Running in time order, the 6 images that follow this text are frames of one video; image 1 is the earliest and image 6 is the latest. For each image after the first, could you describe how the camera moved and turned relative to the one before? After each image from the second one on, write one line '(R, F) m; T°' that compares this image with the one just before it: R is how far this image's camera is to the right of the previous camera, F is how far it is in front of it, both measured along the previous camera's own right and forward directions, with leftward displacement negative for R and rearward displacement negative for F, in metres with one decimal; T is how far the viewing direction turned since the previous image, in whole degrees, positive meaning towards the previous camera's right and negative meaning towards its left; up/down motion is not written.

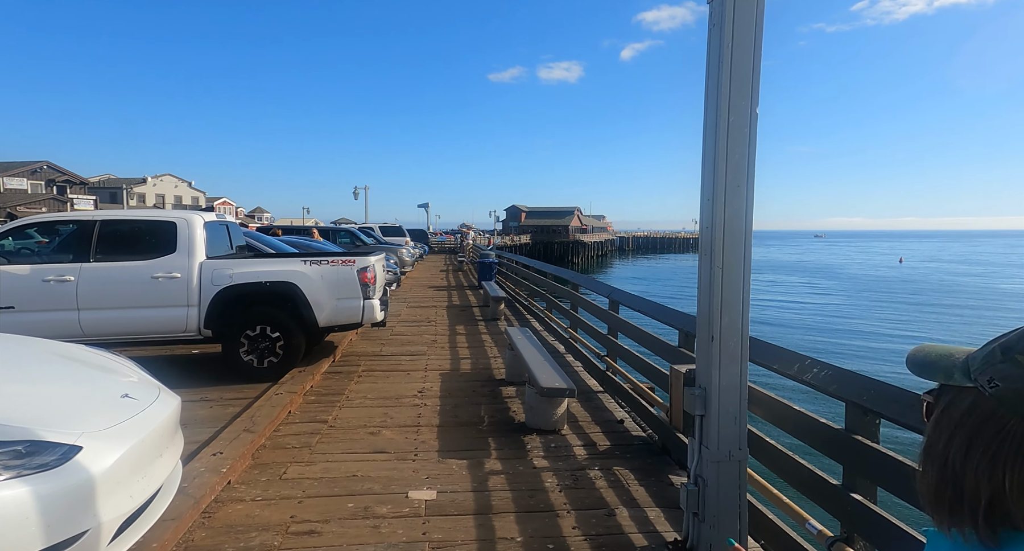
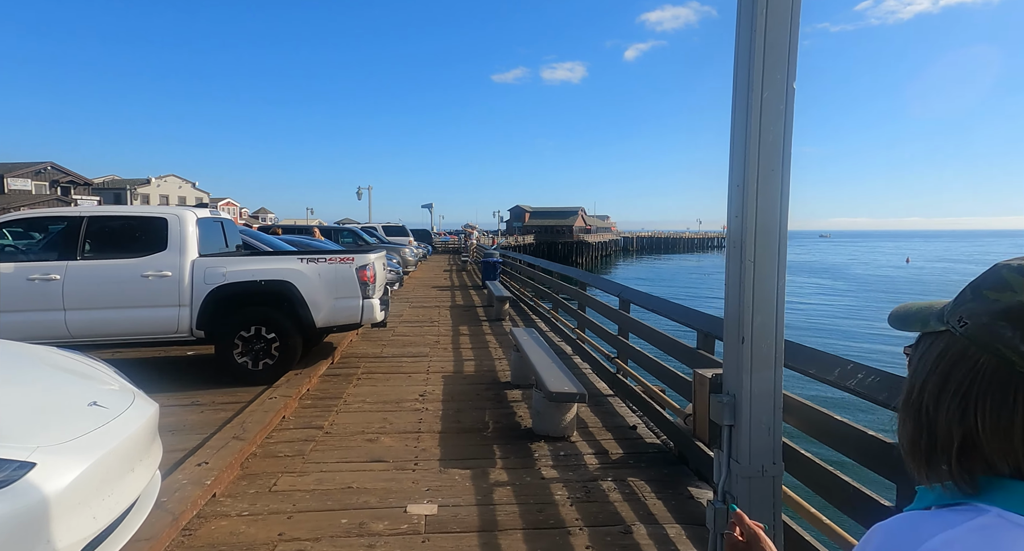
(0.0, +0.2) m; 0°
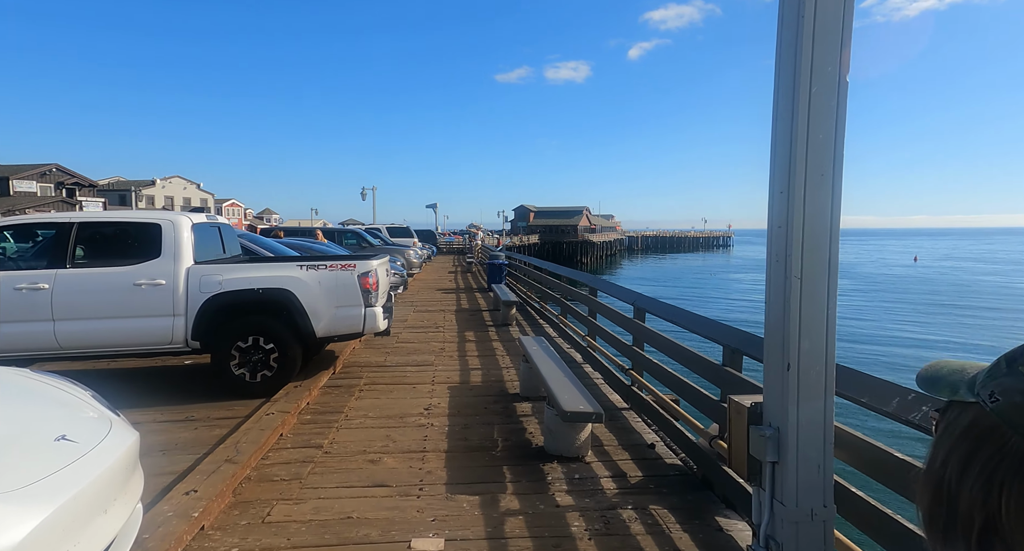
(0.0, +0.2) m; 0°
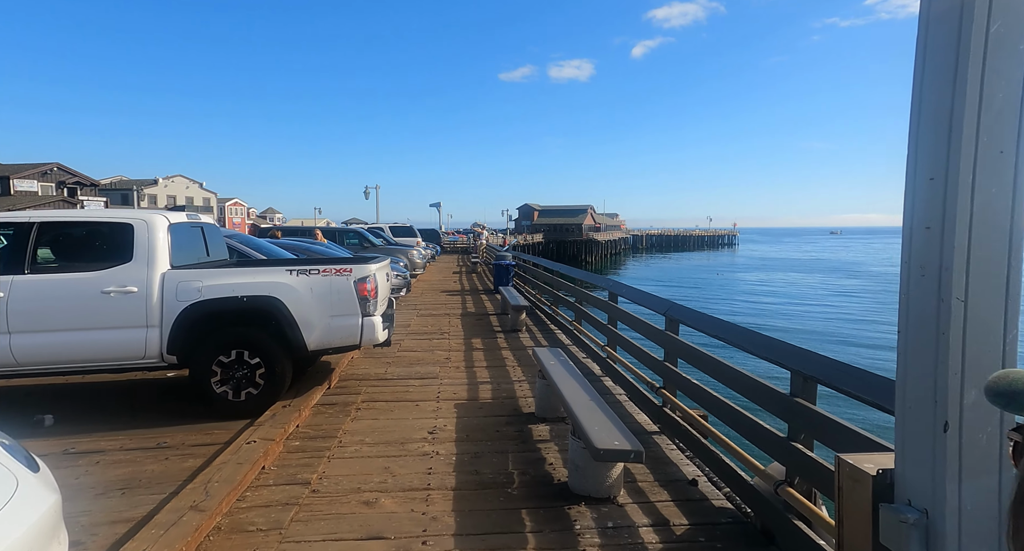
(-0.1, +0.6) m; 0°
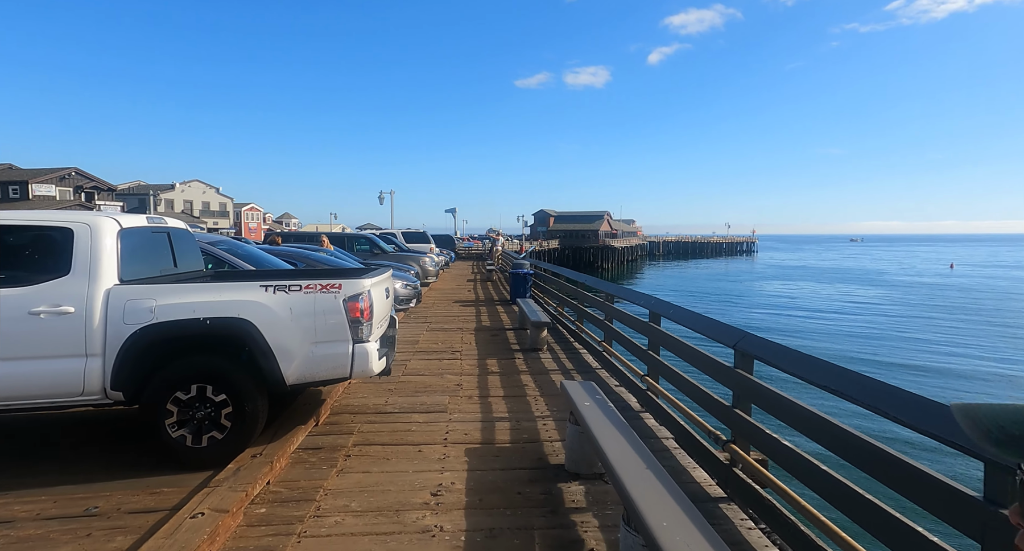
(-0.1, +0.9) m; -2°
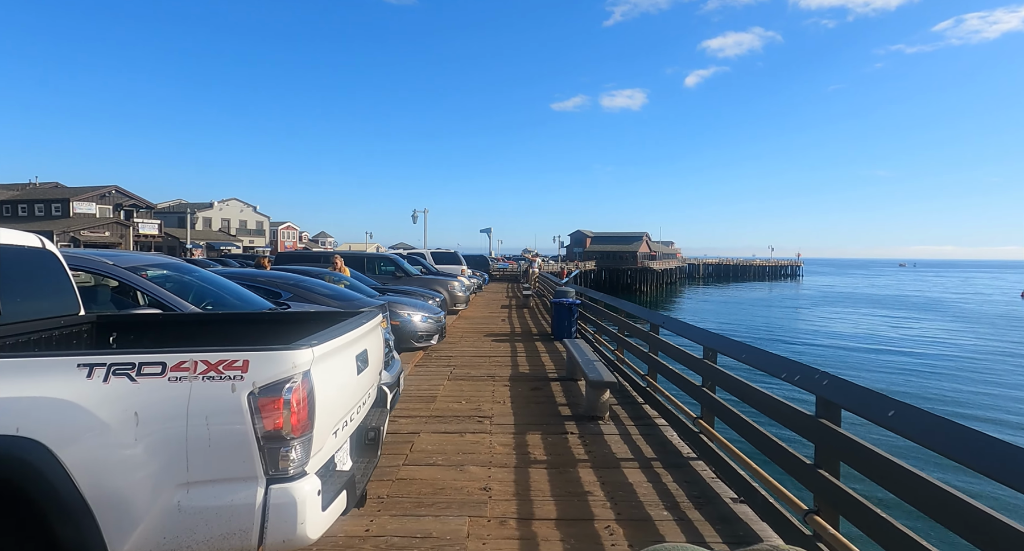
(-0.2, +2.1) m; -4°
